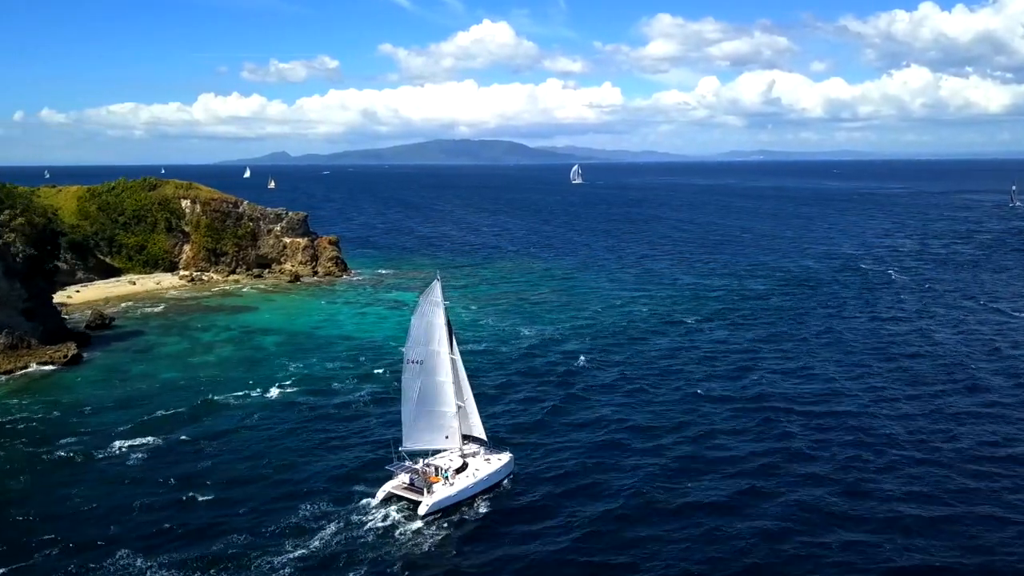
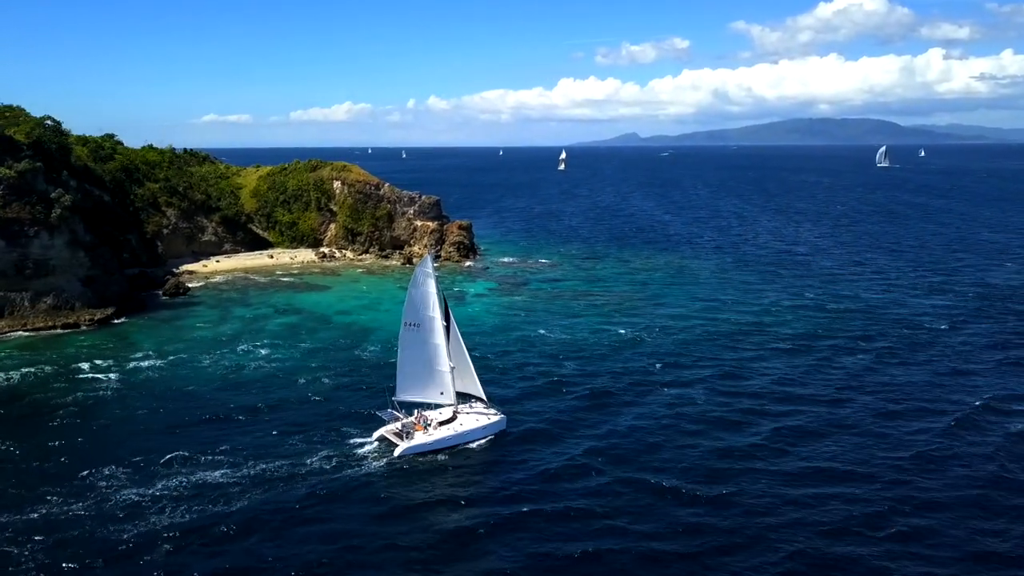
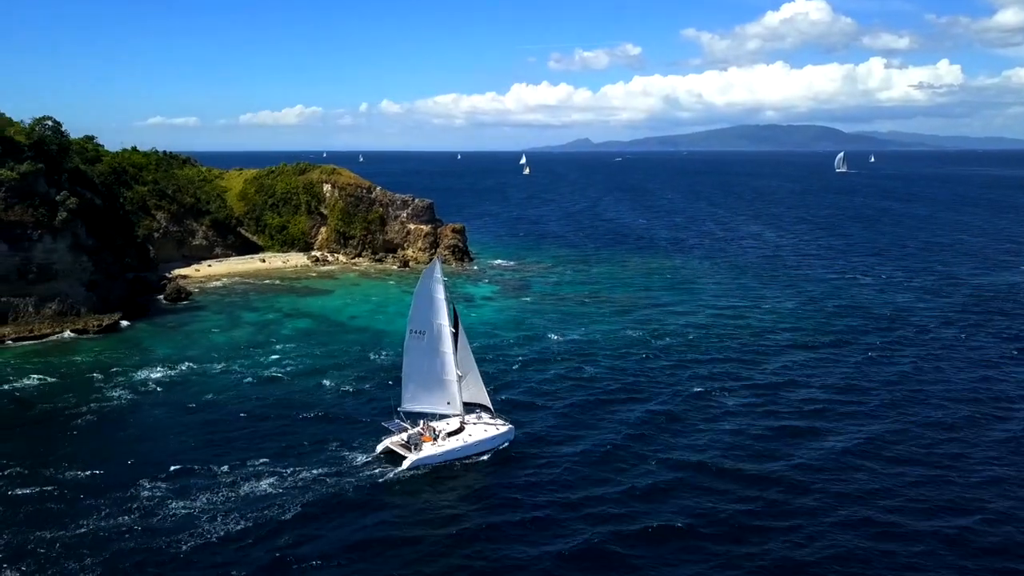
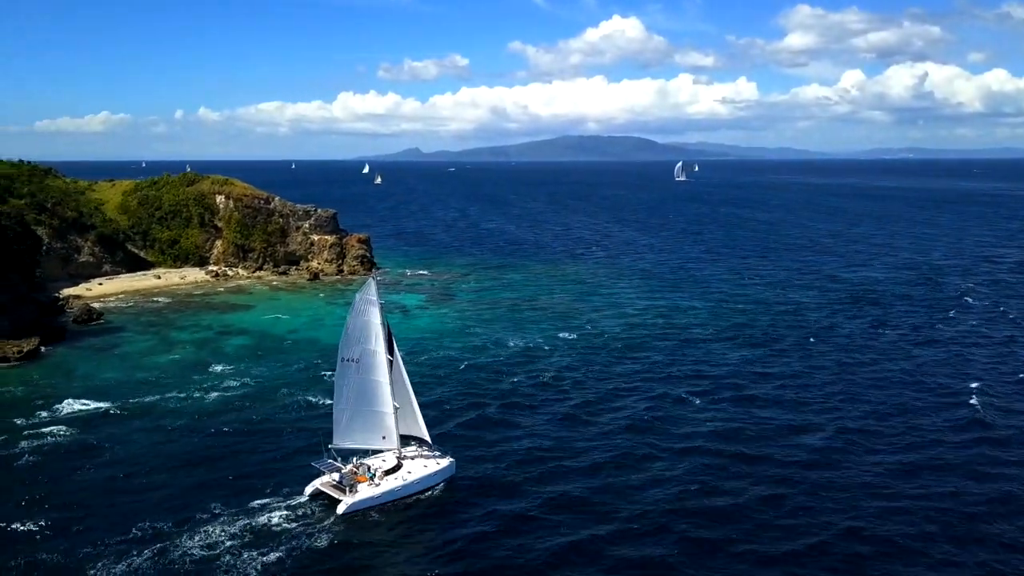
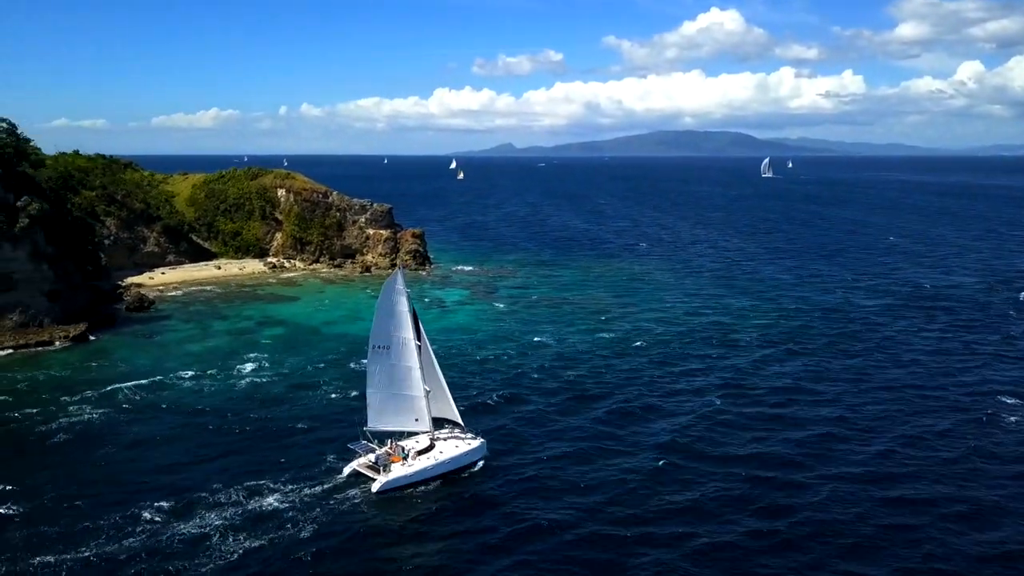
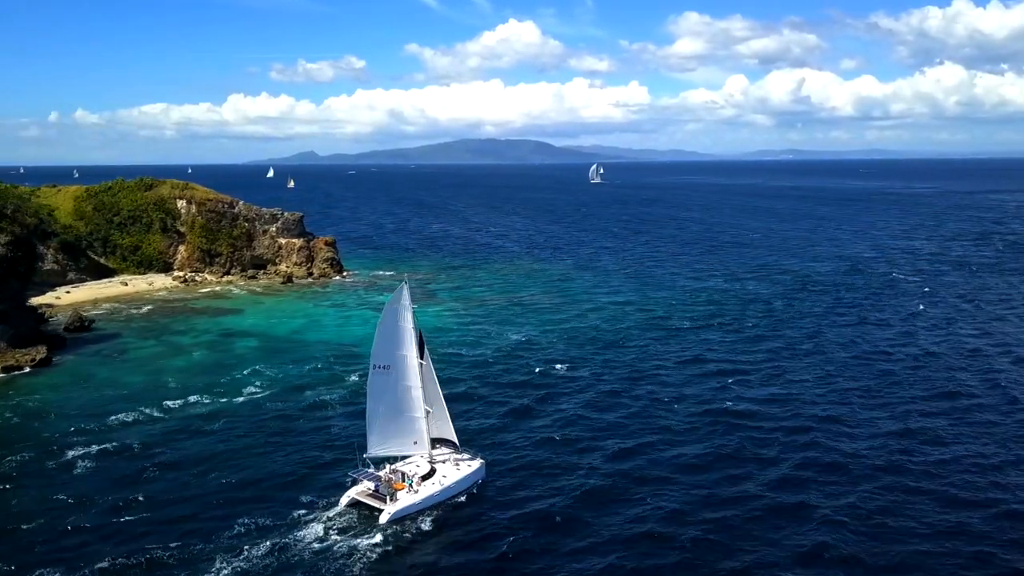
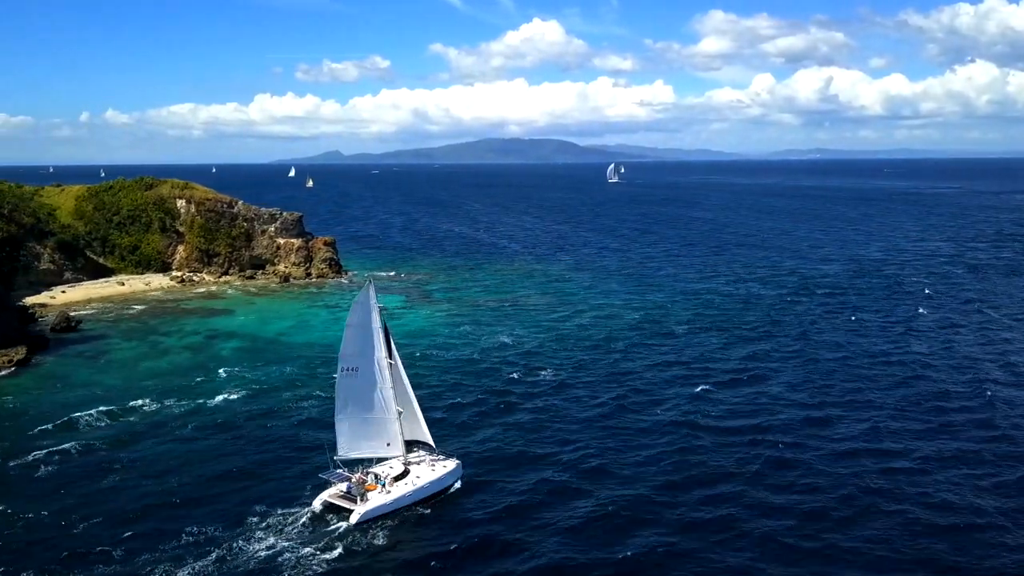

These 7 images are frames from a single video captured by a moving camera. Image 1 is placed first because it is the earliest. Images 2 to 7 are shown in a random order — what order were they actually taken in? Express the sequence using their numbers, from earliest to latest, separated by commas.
6, 7, 4, 5, 3, 2
